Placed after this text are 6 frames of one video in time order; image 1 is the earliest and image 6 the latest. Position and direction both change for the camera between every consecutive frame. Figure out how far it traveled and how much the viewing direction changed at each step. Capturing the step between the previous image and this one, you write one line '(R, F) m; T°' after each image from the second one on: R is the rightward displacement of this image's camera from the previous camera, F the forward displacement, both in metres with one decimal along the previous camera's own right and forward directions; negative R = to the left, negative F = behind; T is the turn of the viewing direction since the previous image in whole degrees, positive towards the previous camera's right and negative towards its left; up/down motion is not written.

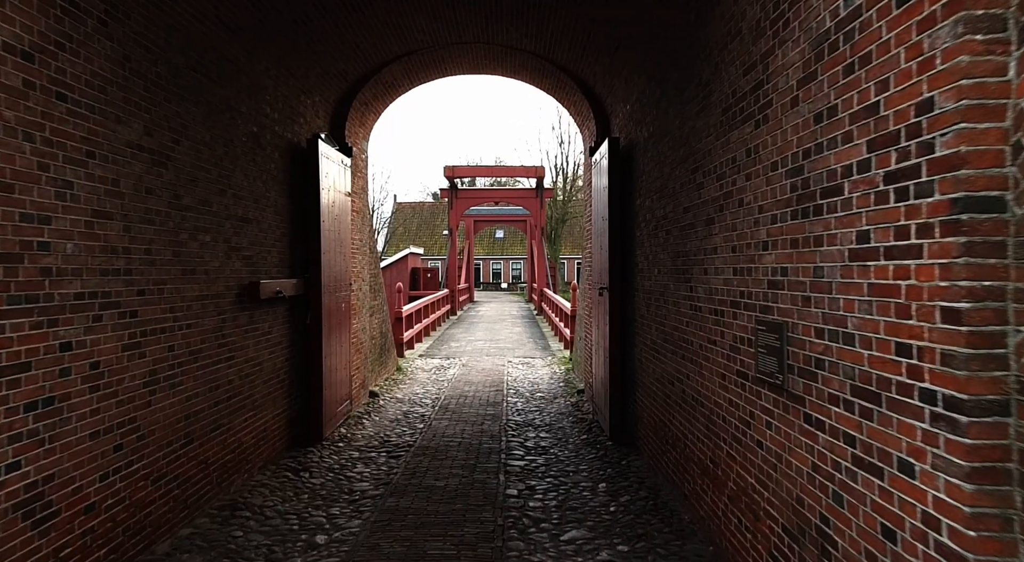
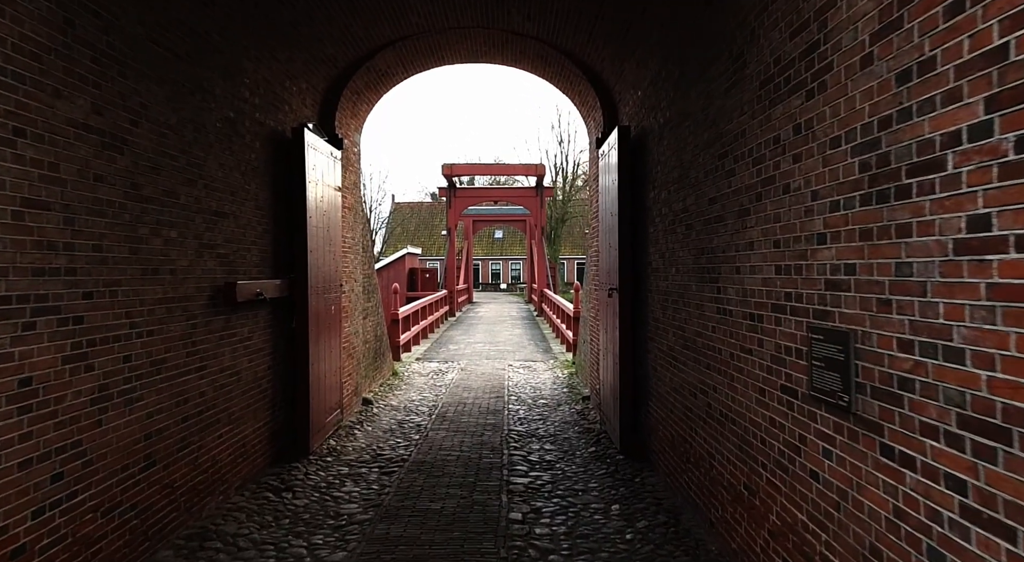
(0.0, +0.4) m; 0°
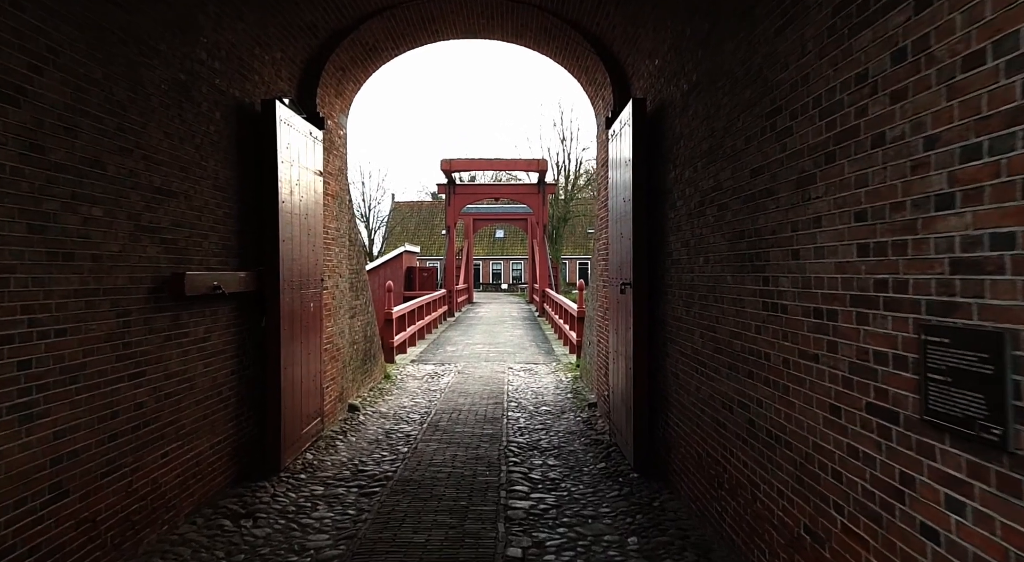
(0.0, +0.6) m; 0°
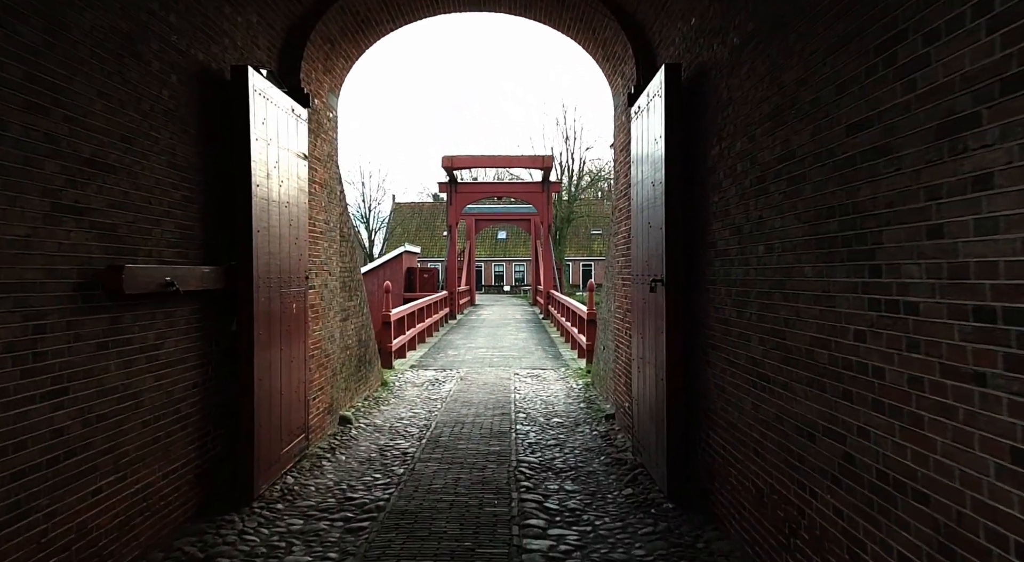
(-0.1, +0.7) m; 0°
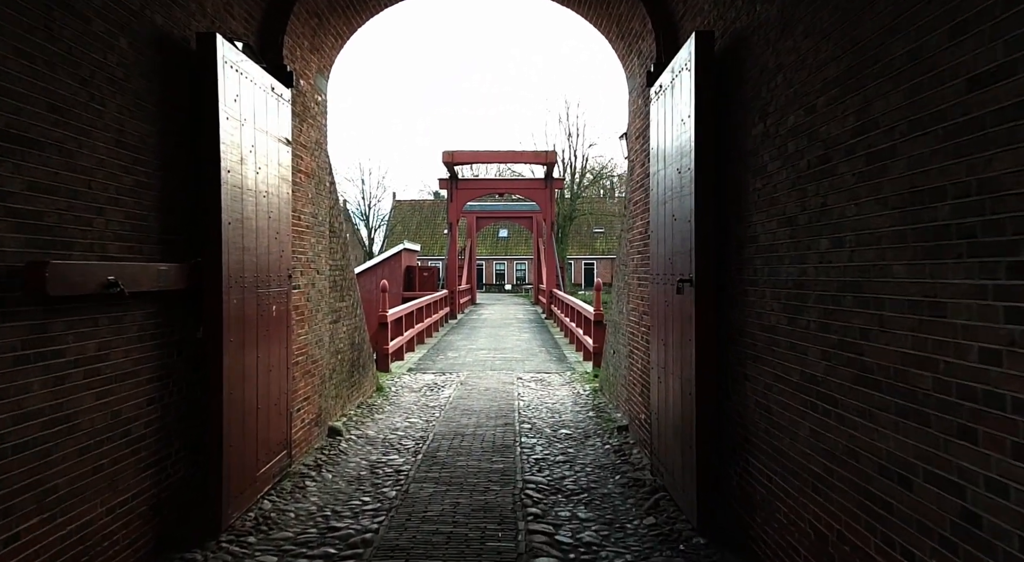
(0.0, +0.5) m; 0°
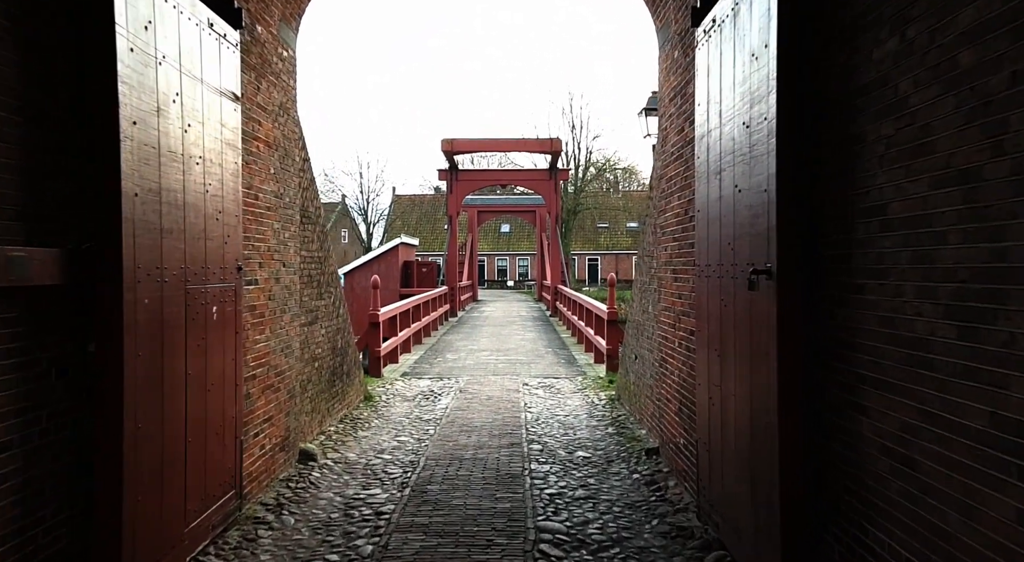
(0.0, +1.0) m; 0°
